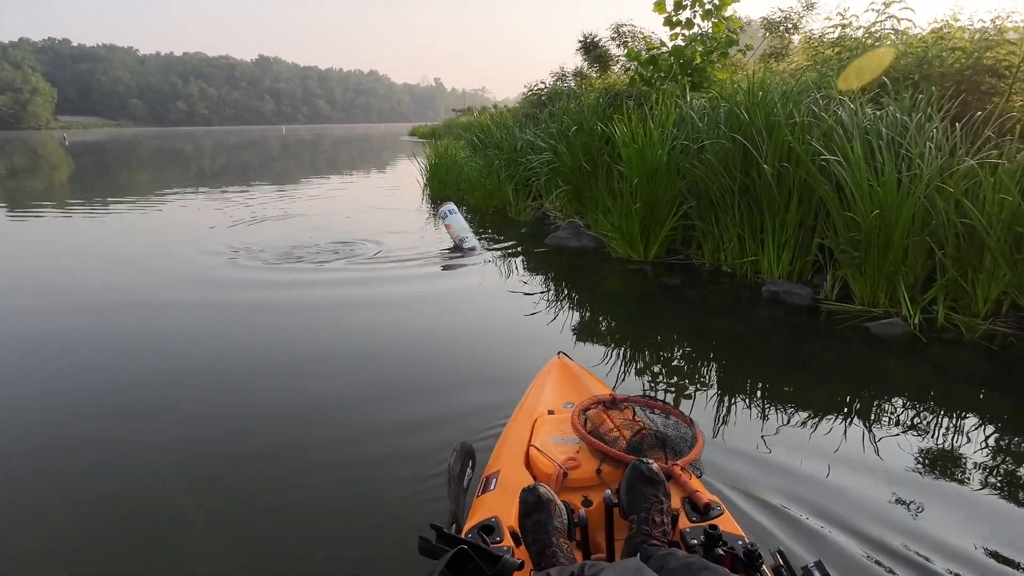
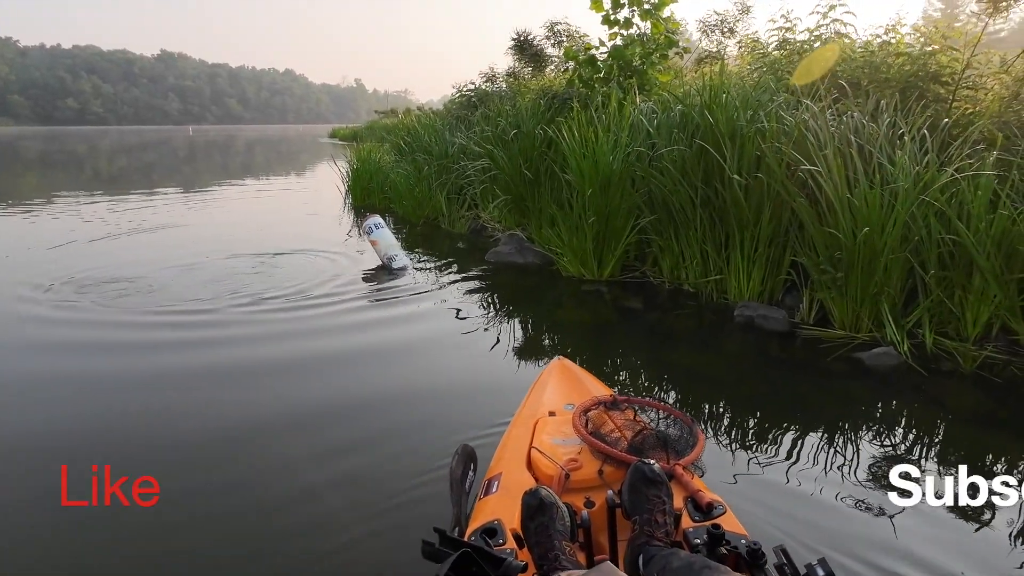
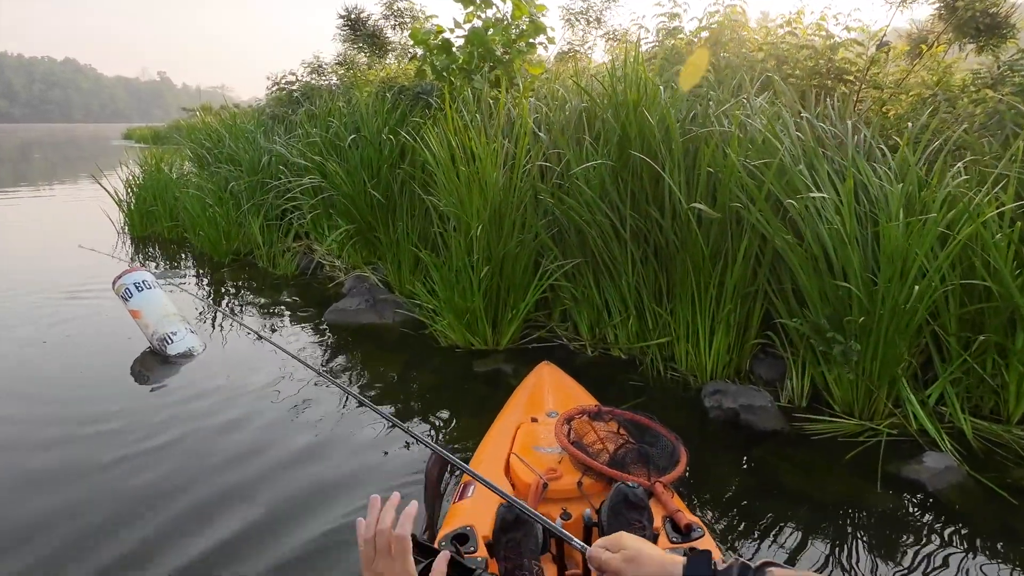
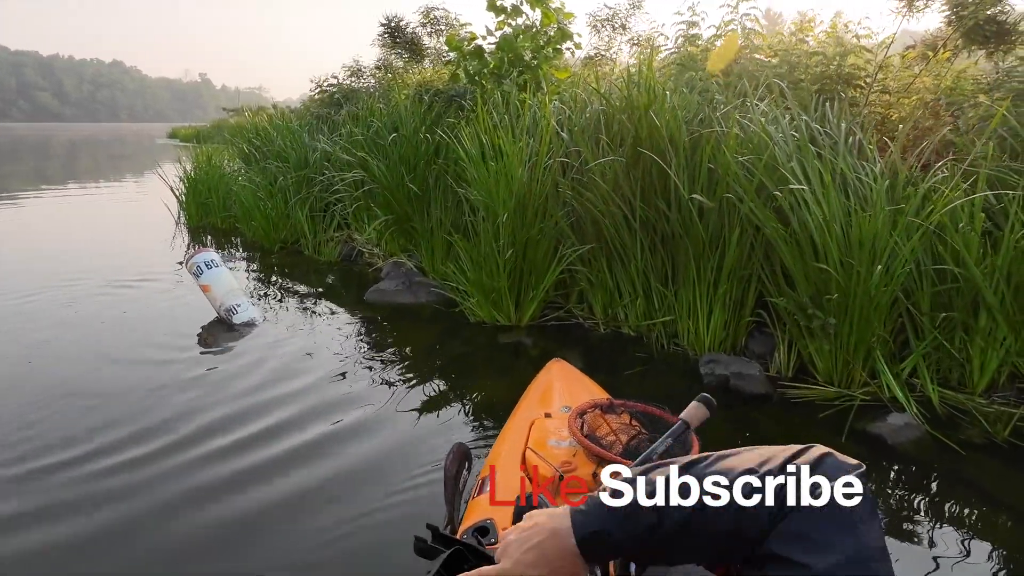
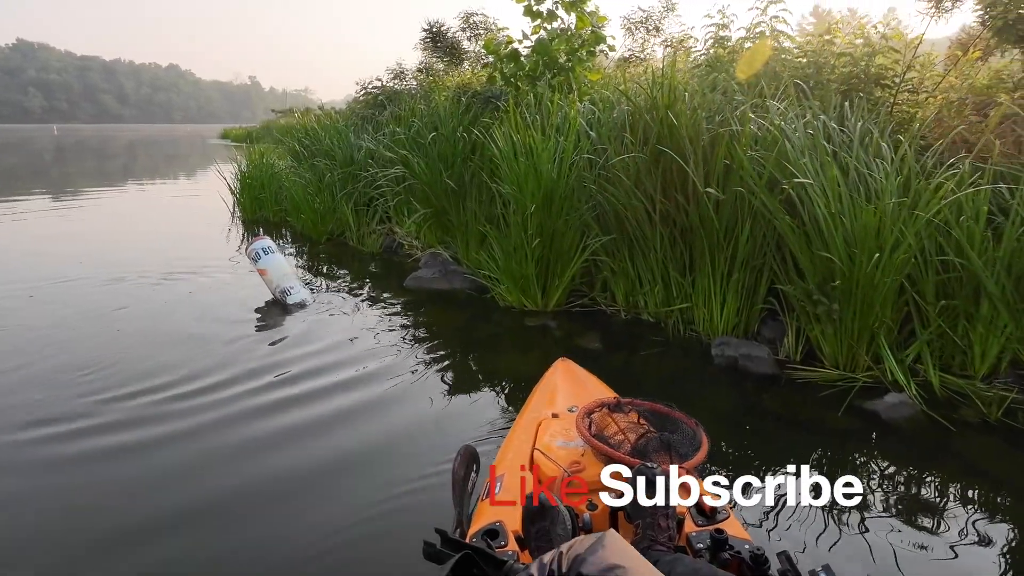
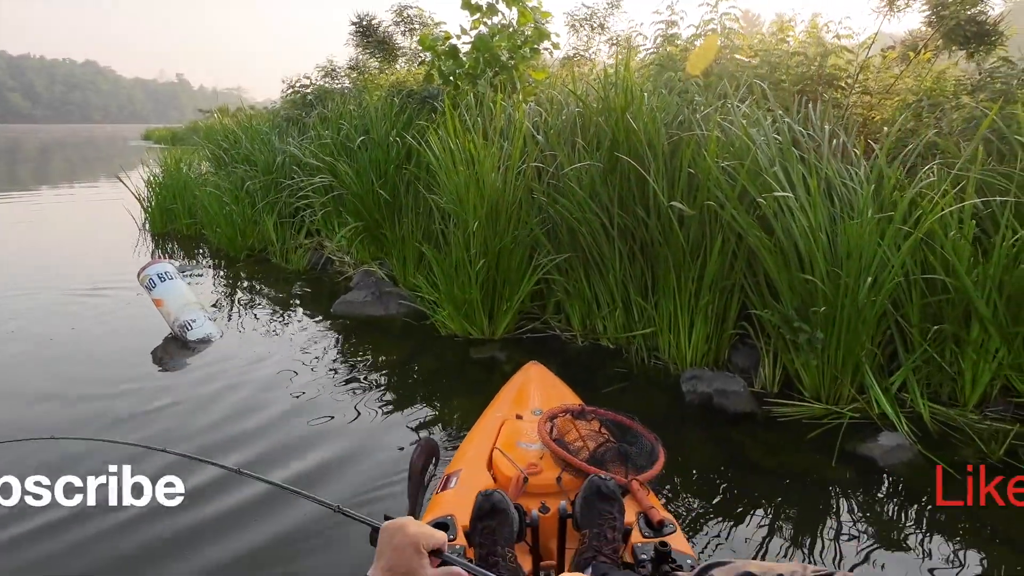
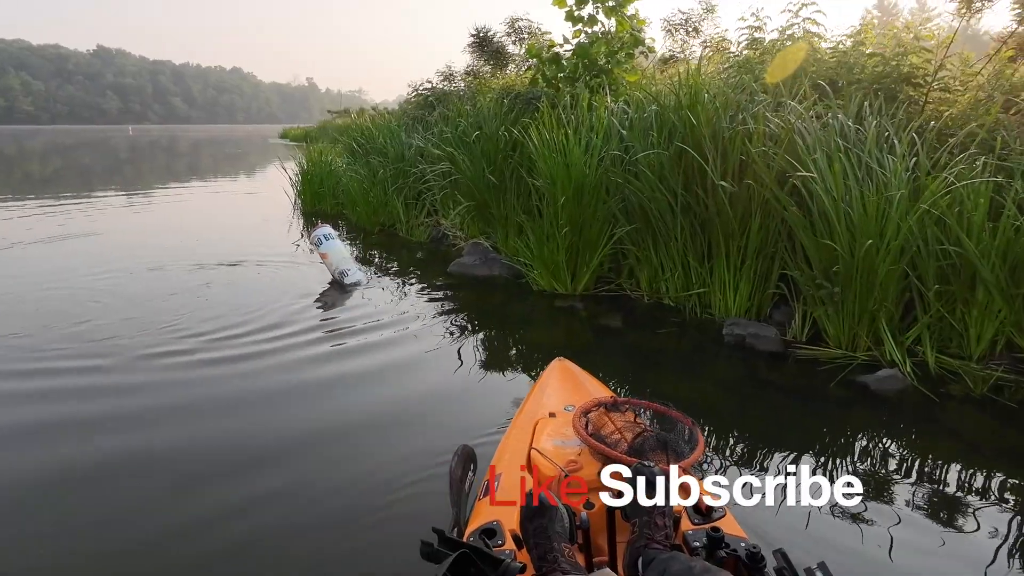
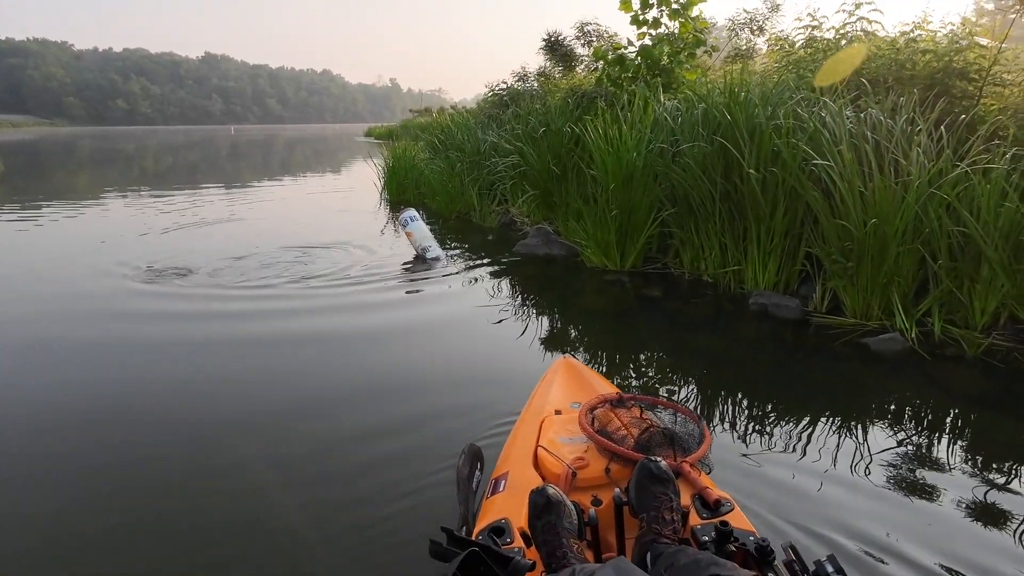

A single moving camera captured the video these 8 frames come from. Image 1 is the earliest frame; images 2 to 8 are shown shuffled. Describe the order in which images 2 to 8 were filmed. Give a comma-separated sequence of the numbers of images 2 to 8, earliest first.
8, 2, 7, 5, 4, 6, 3
